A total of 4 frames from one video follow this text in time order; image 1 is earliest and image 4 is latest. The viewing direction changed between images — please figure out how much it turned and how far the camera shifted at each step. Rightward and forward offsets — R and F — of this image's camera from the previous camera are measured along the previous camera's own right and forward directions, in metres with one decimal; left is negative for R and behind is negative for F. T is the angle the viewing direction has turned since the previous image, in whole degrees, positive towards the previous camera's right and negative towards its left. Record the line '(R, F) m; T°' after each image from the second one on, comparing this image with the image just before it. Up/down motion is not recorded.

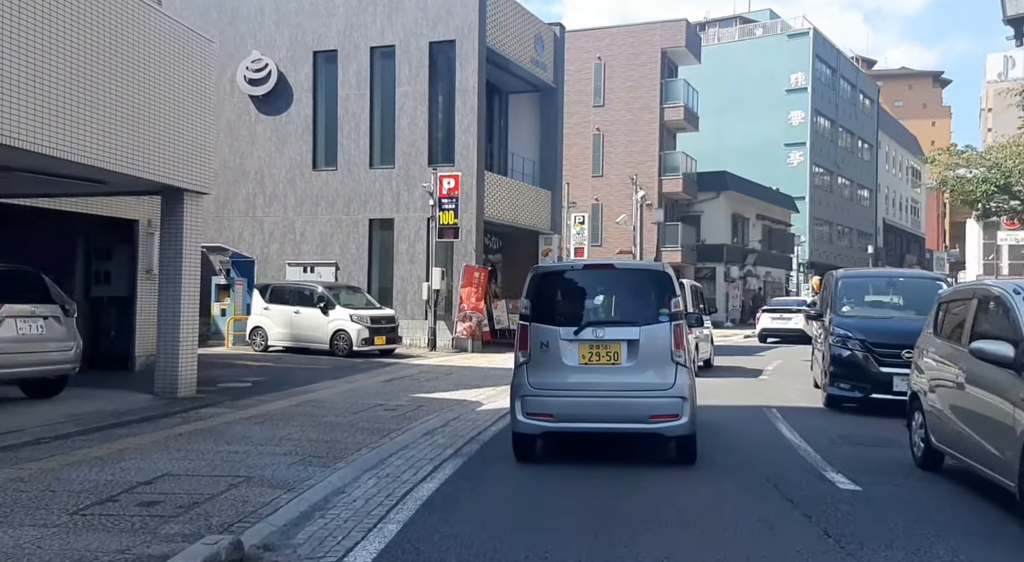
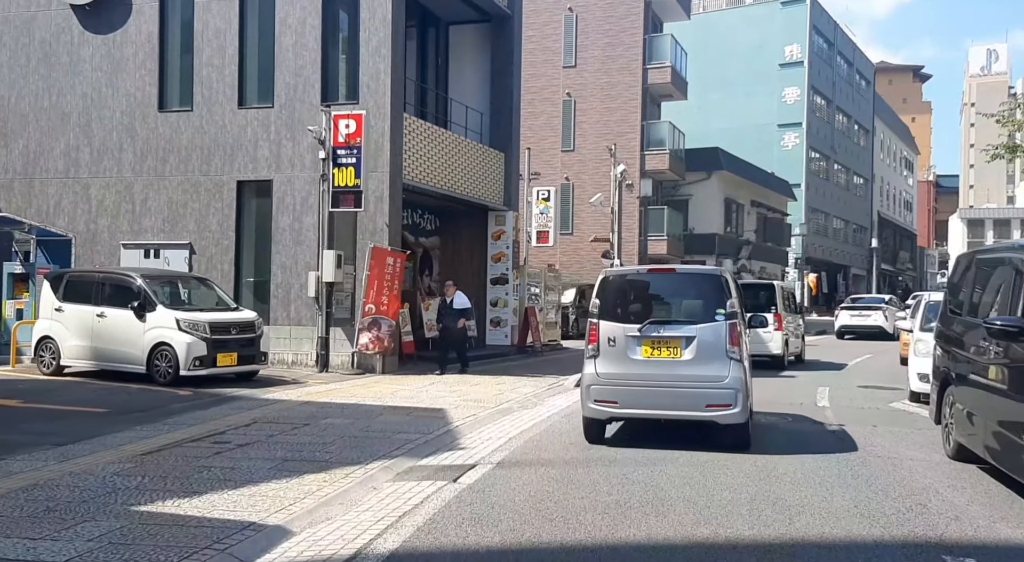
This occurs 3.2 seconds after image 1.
(+0.7, +7.8) m; +1°
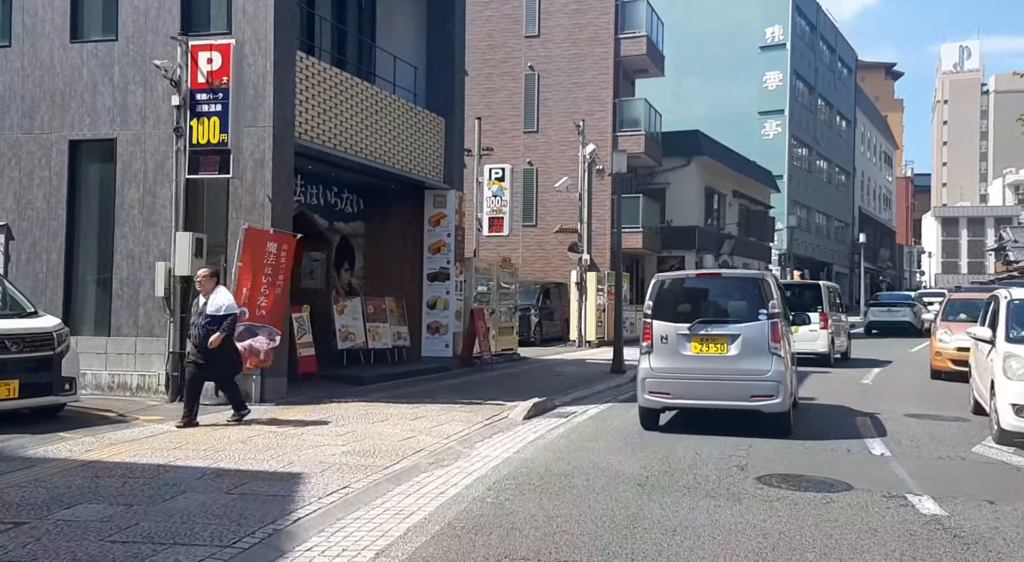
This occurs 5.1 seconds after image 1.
(+0.5, +4.6) m; +2°
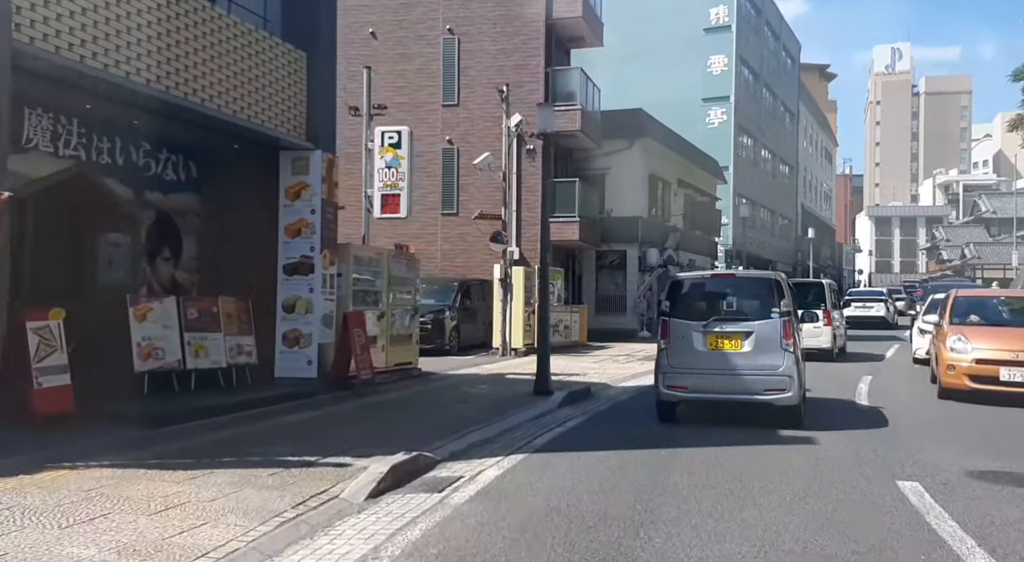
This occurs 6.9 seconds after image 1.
(+0.7, +4.9) m; +3°
